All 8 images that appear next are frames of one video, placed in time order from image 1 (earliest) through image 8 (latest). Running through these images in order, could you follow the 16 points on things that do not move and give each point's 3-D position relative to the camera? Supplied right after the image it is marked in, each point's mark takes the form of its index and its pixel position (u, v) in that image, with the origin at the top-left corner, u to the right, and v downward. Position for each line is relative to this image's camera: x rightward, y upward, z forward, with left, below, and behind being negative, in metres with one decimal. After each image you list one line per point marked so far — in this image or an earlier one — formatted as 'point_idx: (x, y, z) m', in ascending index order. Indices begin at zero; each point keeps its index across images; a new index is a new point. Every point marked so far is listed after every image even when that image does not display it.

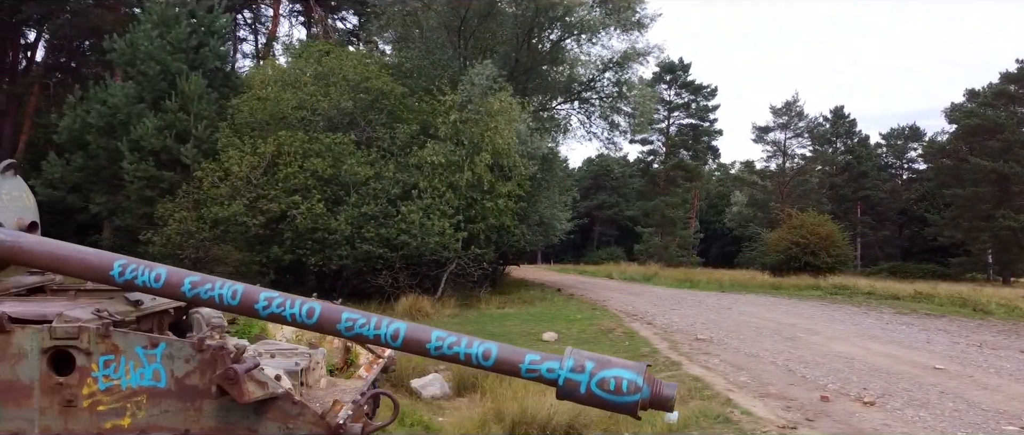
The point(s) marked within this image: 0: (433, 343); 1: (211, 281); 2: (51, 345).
0: (-0.5, -0.9, +5.6) m
1: (-2.3, -0.5, +6.1) m
2: (-3.2, -0.9, +5.5) m
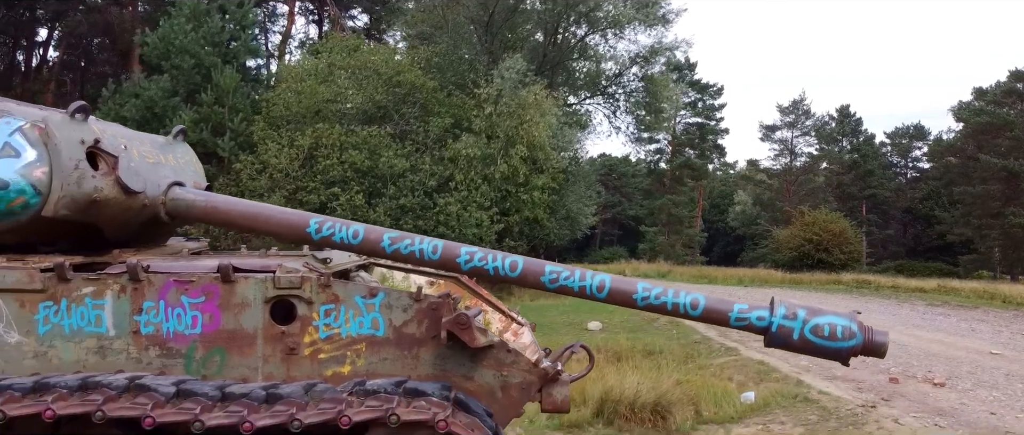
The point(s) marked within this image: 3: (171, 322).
0: (+0.9, -0.6, +5.8) m
1: (-0.8, -0.2, +6.2) m
2: (-1.7, -0.5, +5.6) m
3: (-2.4, -0.7, +5.6) m
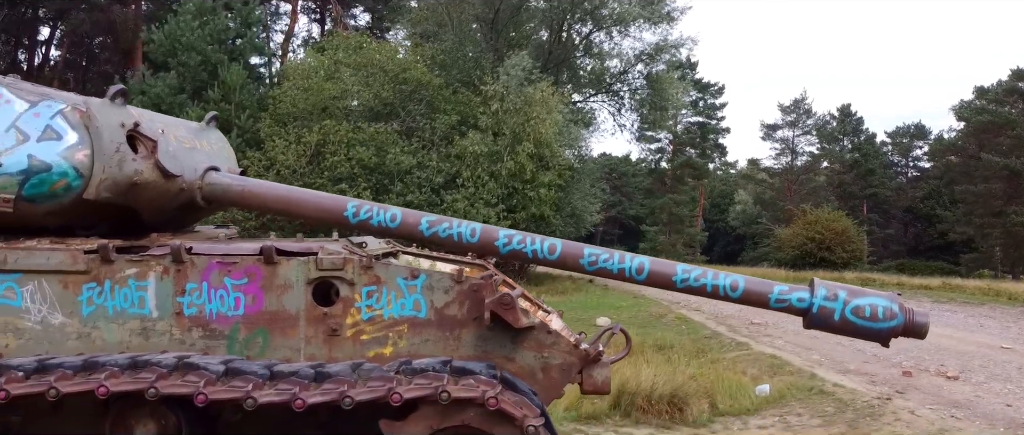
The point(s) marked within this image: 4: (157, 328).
0: (+1.2, -0.4, +5.8) m
1: (-0.5, 0.0, +6.2) m
2: (-1.4, -0.4, +5.6) m
3: (-2.1, -0.6, +5.6) m
4: (-2.5, -0.8, +5.6) m
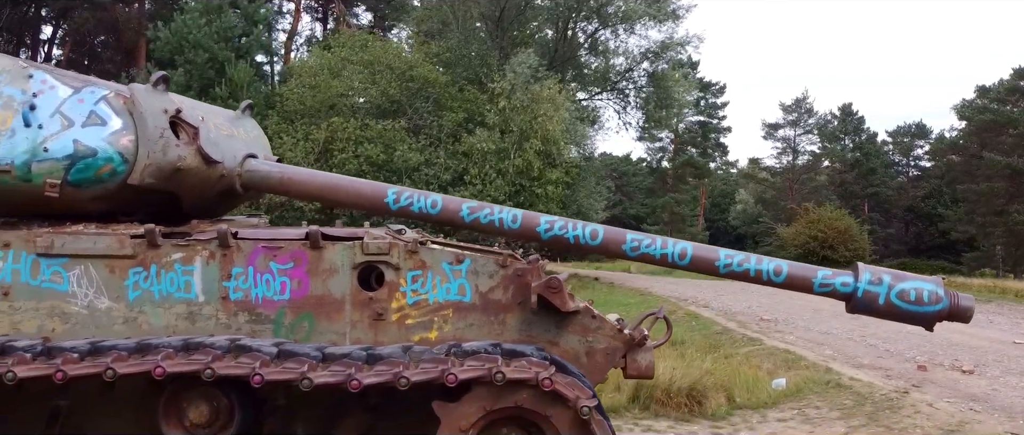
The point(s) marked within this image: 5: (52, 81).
0: (+1.5, -0.3, +5.8) m
1: (-0.2, +0.1, +6.3) m
2: (-1.1, -0.3, +5.6) m
3: (-1.8, -0.5, +5.6) m
4: (-2.2, -0.7, +5.6) m
5: (-3.4, +1.0, +6.0) m
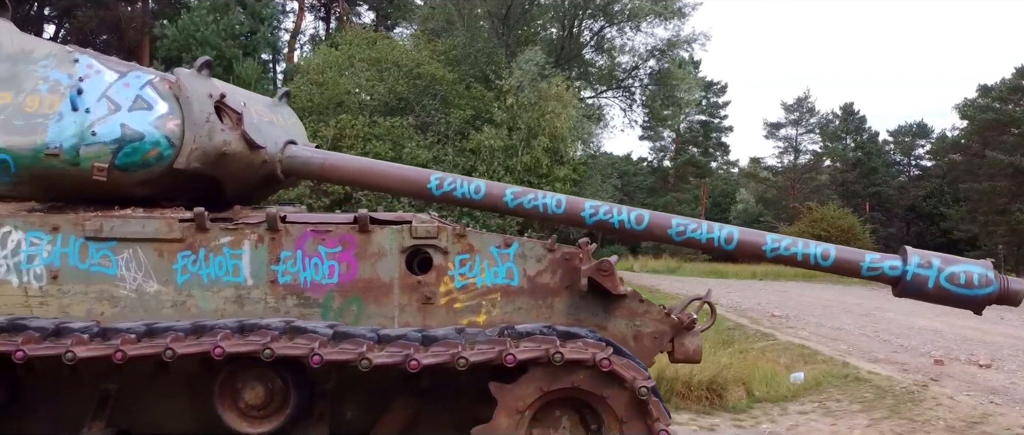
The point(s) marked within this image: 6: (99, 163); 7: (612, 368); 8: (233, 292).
0: (+1.9, -0.2, +5.8) m
1: (+0.2, +0.2, +6.3) m
2: (-0.7, -0.2, +5.6) m
3: (-1.4, -0.4, +5.6) m
4: (-1.8, -0.6, +5.6) m
5: (-3.1, +1.1, +6.0) m
6: (-2.9, +0.4, +5.6) m
7: (+0.6, -0.9, +4.7) m
8: (-2.0, -0.5, +5.6) m
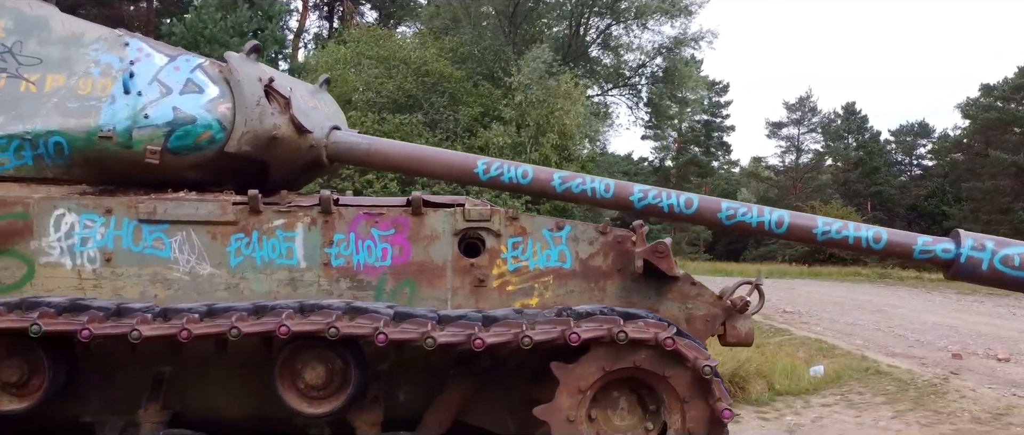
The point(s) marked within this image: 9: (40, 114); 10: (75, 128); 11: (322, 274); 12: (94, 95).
0: (+2.3, -0.1, +5.8) m
1: (+0.5, +0.3, +6.3) m
2: (-0.3, -0.1, +5.6) m
3: (-1.1, -0.3, +5.6) m
4: (-1.4, -0.4, +5.6) m
5: (-2.7, +1.3, +6.0) m
6: (-2.6, +0.5, +5.6) m
7: (+1.0, -0.8, +4.7) m
8: (-1.6, -0.4, +5.6) m
9: (-3.3, +0.7, +5.5) m
10: (-3.0, +0.6, +5.5) m
11: (-1.3, -0.4, +5.6) m
12: (-3.0, +0.9, +5.6) m
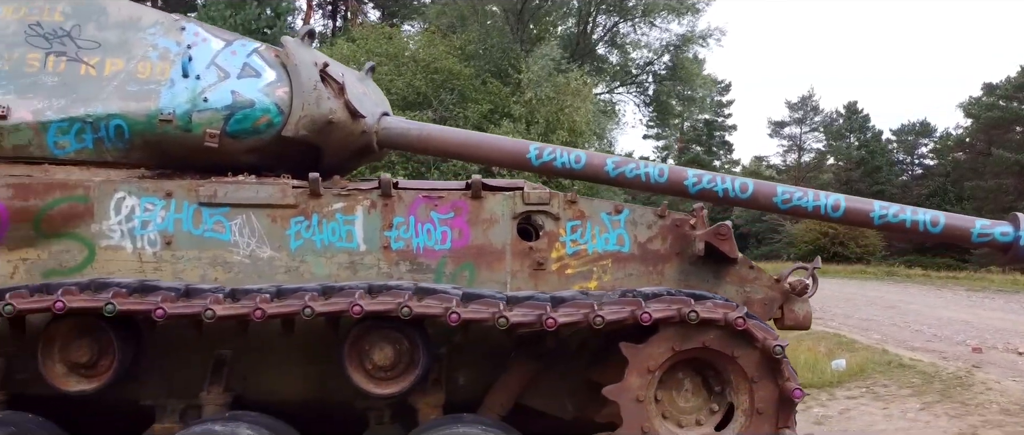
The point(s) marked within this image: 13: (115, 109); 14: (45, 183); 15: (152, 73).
0: (+2.7, 0.0, +5.8) m
1: (+0.9, +0.4, +6.3) m
2: (+0.1, 0.0, +5.6) m
3: (-0.6, -0.1, +5.6) m
4: (-1.0, -0.3, +5.6) m
5: (-2.3, +1.4, +6.0) m
6: (-2.1, +0.6, +5.6) m
7: (+1.4, -0.6, +4.7) m
8: (-1.2, -0.3, +5.6) m
9: (-2.9, +0.8, +5.5) m
10: (-2.6, +0.7, +5.5) m
11: (-0.9, -0.3, +5.6) m
12: (-2.5, +1.0, +5.6) m
13: (-2.7, +0.7, +5.5) m
14: (-3.2, +0.2, +5.4) m
15: (-2.6, +1.0, +5.7) m
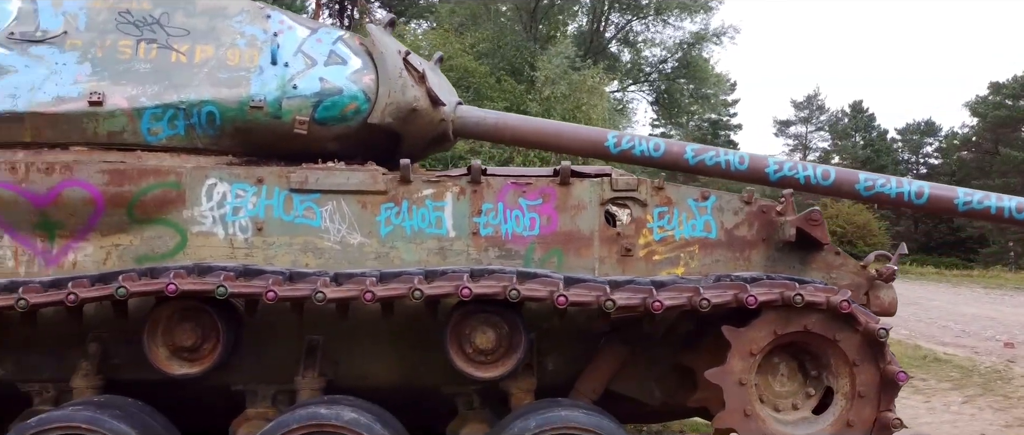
0: (+3.3, +0.1, +5.9) m
1: (+1.6, +0.5, +6.3) m
2: (+0.7, +0.1, +5.7) m
3: (0.0, 0.0, +5.6) m
4: (-0.4, -0.2, +5.6) m
5: (-1.7, +1.5, +6.0) m
6: (-1.5, +0.7, +5.7) m
7: (+2.0, -0.6, +4.7) m
8: (-0.5, -0.2, +5.6) m
9: (-2.2, +0.9, +5.6) m
10: (-2.0, +0.8, +5.6) m
11: (-0.3, -0.2, +5.6) m
12: (-1.9, +1.1, +5.7) m
13: (-2.1, +0.8, +5.5) m
14: (-2.5, +0.3, +5.4) m
15: (-1.9, +1.1, +5.7) m
